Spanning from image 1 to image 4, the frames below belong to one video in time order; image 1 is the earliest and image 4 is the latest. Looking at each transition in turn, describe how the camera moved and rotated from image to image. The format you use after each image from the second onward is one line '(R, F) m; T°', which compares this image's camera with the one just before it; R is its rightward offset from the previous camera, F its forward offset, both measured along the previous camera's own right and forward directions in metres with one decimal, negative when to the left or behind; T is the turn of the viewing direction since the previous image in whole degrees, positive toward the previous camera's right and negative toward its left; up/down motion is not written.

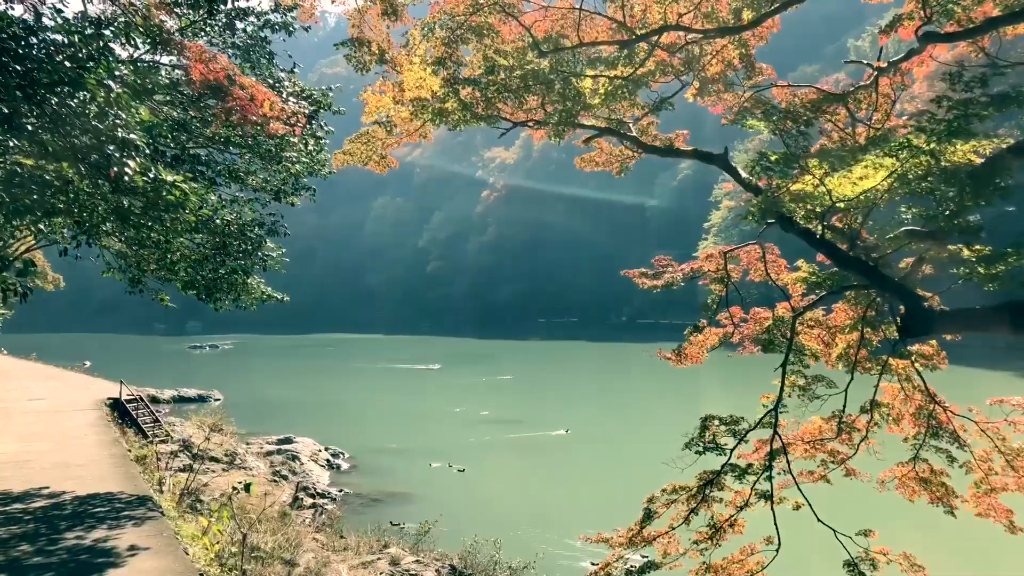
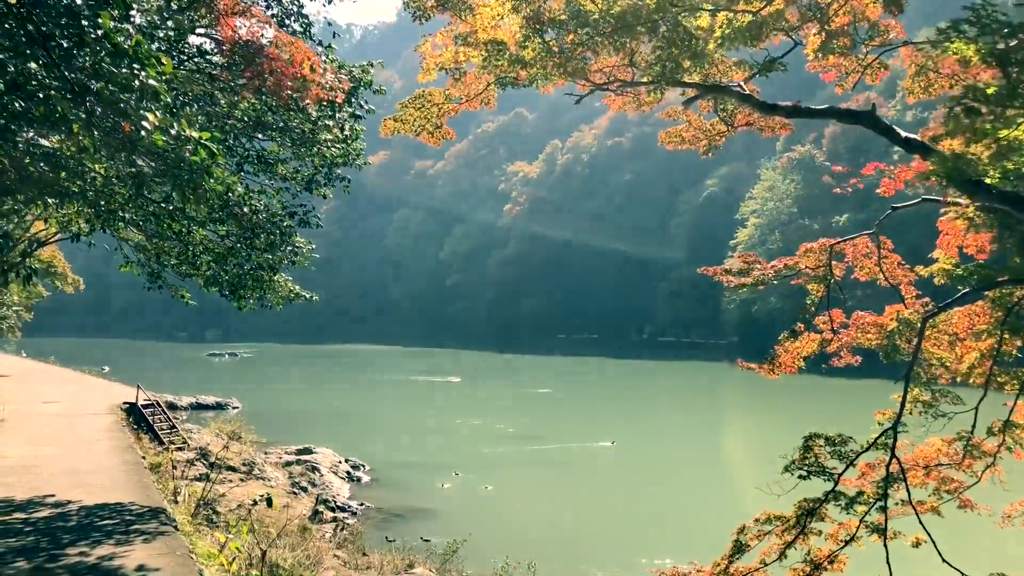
(-0.2, +0.6) m; -1°
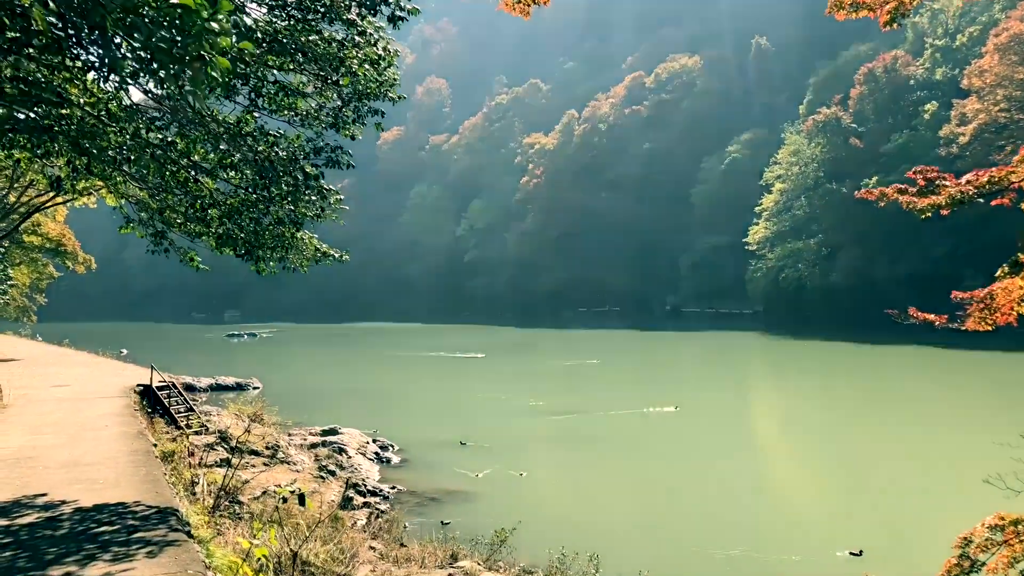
(-0.3, +1.0) m; -1°
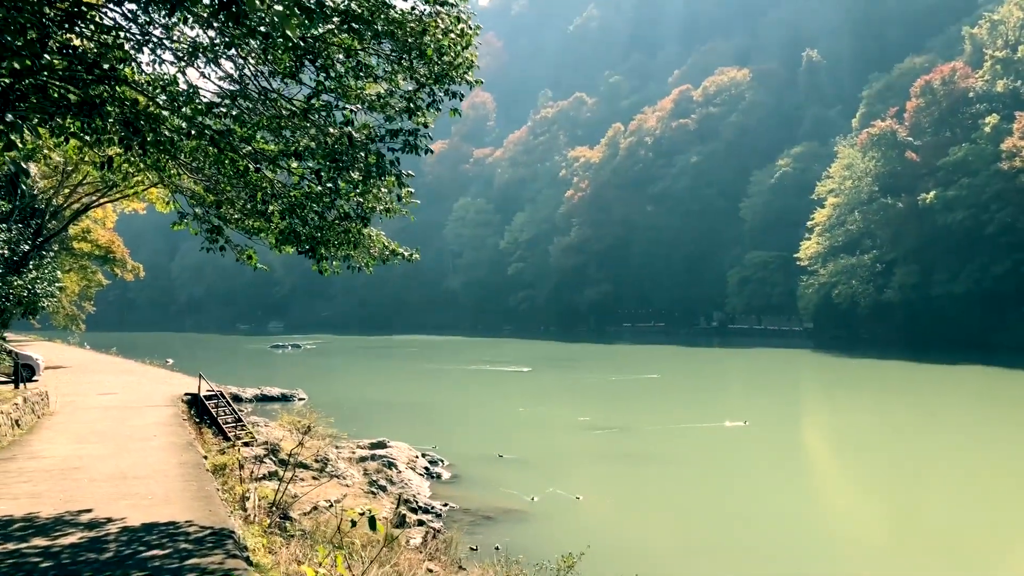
(-0.2, +0.5) m; -2°
